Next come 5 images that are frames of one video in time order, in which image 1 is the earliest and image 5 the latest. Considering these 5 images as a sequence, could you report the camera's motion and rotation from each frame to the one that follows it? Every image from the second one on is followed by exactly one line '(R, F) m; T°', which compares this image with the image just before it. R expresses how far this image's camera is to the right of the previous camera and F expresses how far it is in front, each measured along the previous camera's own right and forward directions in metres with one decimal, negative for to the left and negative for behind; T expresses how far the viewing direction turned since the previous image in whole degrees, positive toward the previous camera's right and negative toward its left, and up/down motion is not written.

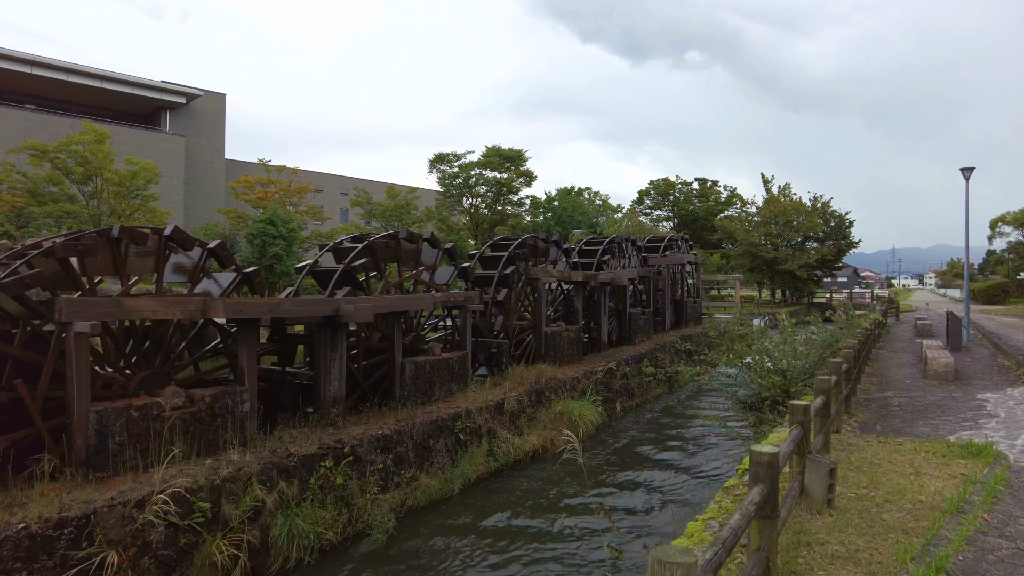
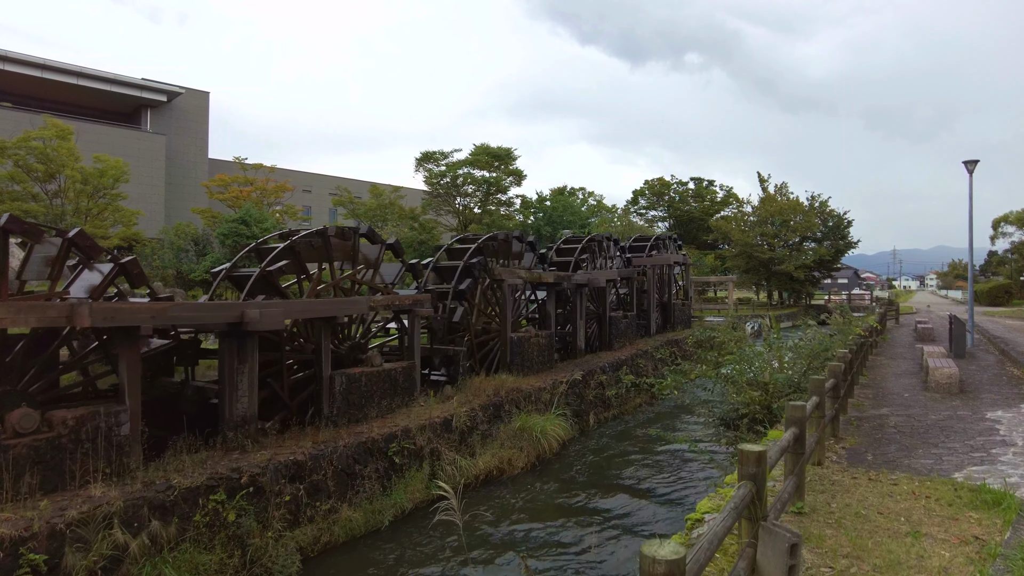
(+0.6, +1.0) m; 0°
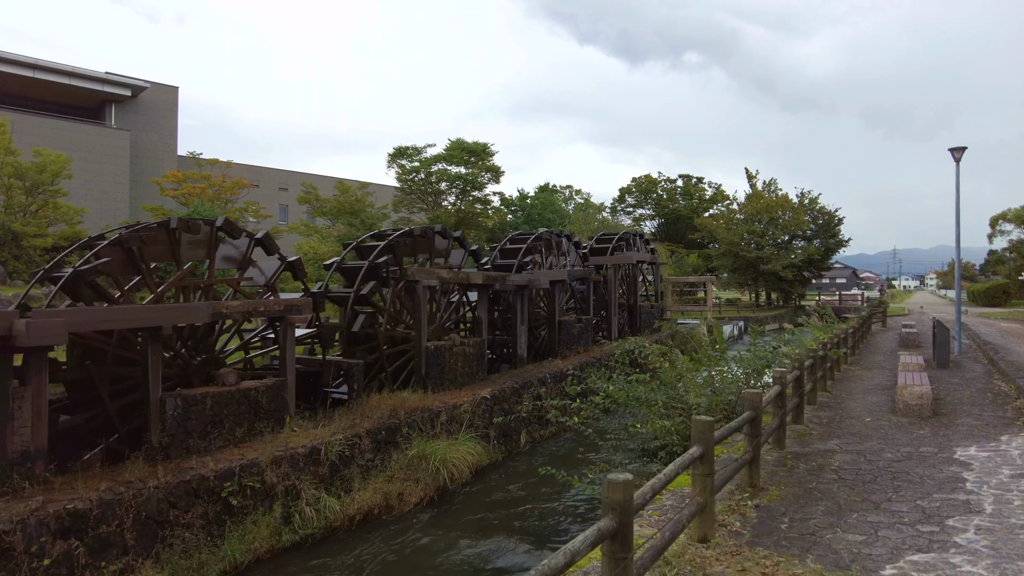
(+1.2, +1.3) m; 0°
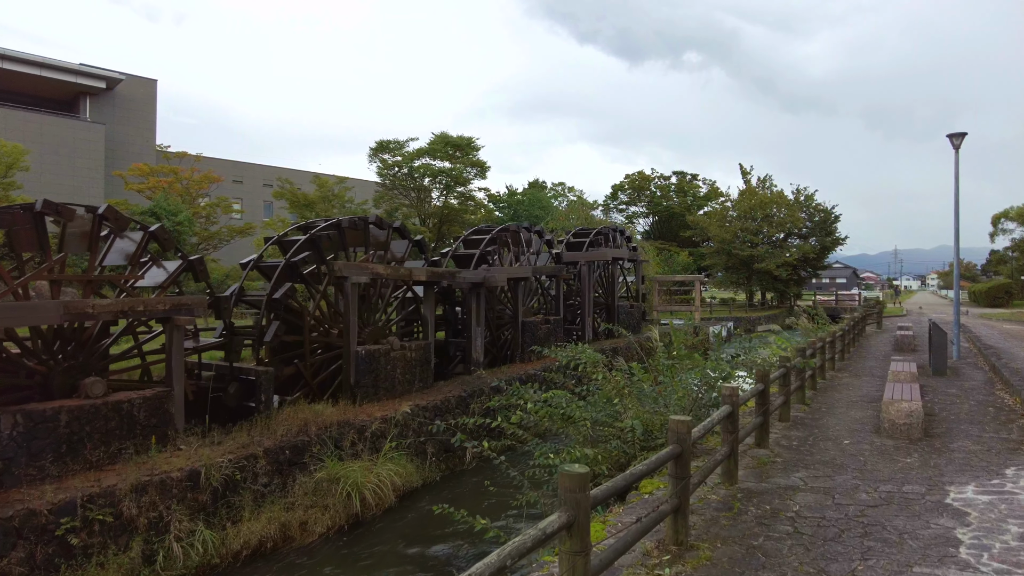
(+0.8, +1.0) m; 0°
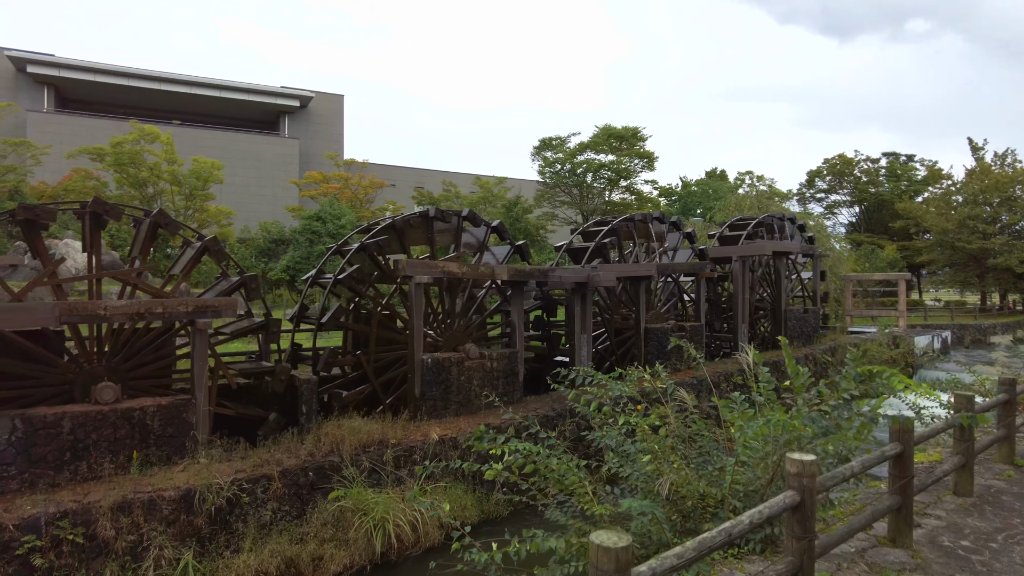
(+1.1, +1.6) m; -17°
